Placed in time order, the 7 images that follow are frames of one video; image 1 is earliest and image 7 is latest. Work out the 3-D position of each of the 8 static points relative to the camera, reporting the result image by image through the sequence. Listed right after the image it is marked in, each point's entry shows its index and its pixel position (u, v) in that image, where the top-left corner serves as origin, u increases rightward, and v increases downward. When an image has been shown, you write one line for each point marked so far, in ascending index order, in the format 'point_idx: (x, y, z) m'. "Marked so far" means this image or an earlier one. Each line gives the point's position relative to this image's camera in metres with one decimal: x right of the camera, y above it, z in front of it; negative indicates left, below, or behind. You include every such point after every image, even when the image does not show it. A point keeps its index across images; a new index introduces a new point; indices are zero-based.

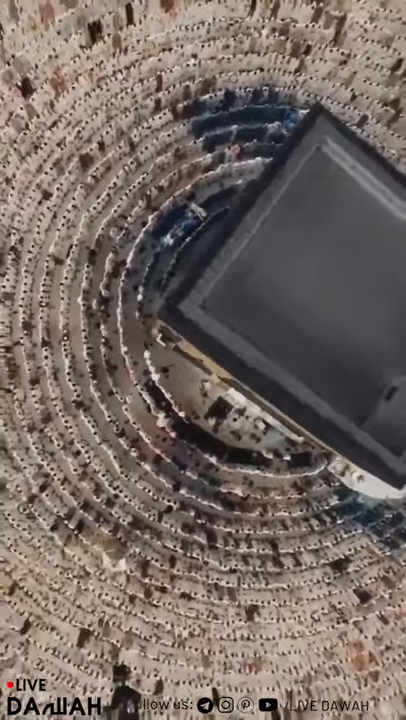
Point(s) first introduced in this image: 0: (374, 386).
0: (+1.3, -0.2, +5.0) m
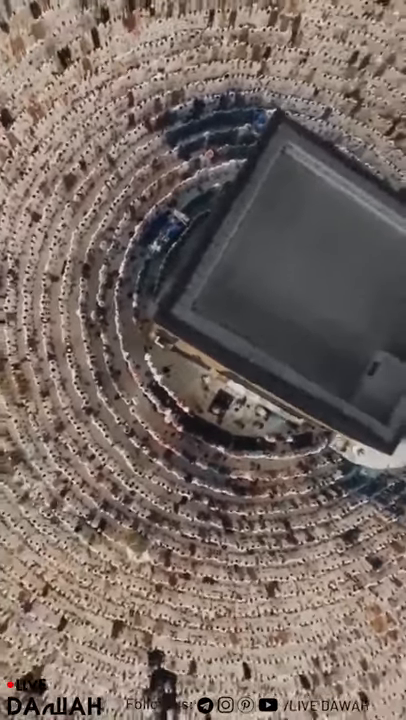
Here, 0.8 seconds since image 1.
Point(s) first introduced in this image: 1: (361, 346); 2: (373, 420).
0: (+1.2, 0.0, +5.4) m
1: (+1.3, +0.1, +5.4) m
2: (+1.4, -0.5, +5.4) m
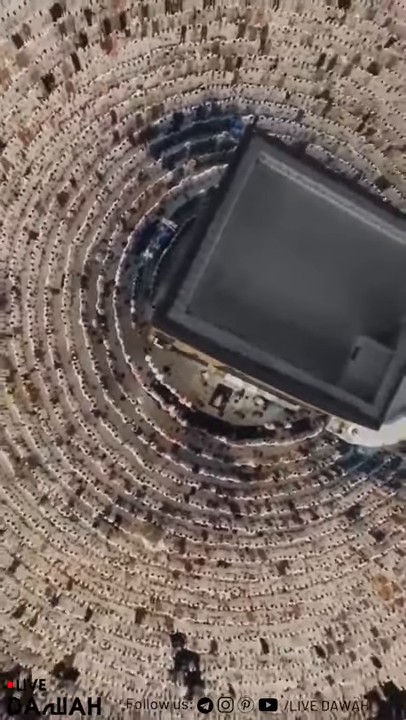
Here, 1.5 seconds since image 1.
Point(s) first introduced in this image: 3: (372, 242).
0: (+1.2, +0.1, +5.9) m
1: (+1.2, +0.2, +5.9) m
2: (+1.4, -0.3, +5.8) m
3: (+1.5, +1.0, +5.6) m
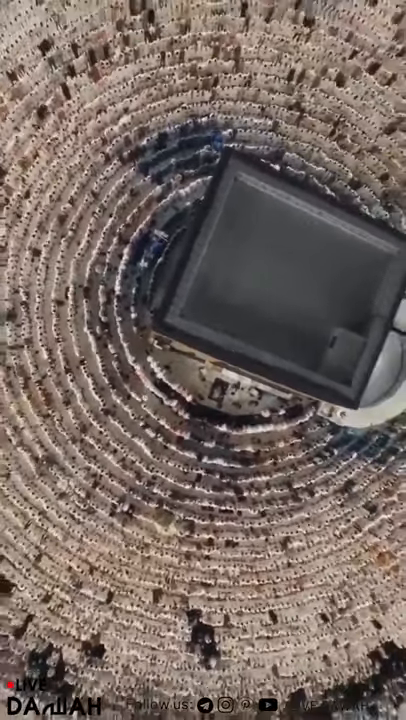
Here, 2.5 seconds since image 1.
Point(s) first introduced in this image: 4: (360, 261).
0: (+1.2, +0.2, +6.6) m
1: (+1.2, +0.3, +6.6) m
2: (+1.3, -0.2, +6.5) m
3: (+1.4, +1.2, +6.3) m
4: (+1.5, +0.9, +6.3) m
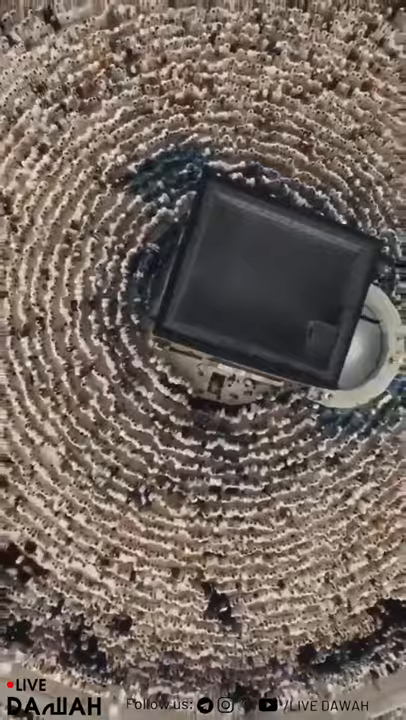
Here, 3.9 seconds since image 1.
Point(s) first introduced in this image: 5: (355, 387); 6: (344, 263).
0: (+1.1, +0.3, +7.6) m
1: (+1.1, +0.5, +7.6) m
2: (+1.3, -0.1, +7.5) m
3: (+1.3, +1.3, +7.3) m
4: (+1.4, +1.1, +7.3) m
5: (+2.0, -0.4, +8.5) m
6: (+1.6, +1.1, +7.3) m
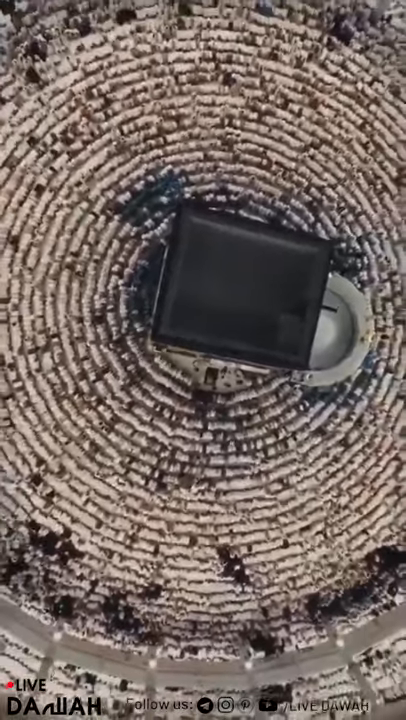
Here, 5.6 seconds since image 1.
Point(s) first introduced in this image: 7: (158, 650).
0: (+1.0, +0.5, +9.0) m
1: (+1.0, +0.6, +9.0) m
2: (+1.2, +0.1, +9.0) m
3: (+1.0, +1.5, +8.8) m
4: (+1.2, +1.3, +8.8) m
5: (+1.9, -0.1, +10.0) m
6: (+1.4, +1.3, +8.8) m
7: (-0.7, -4.3, +9.9) m
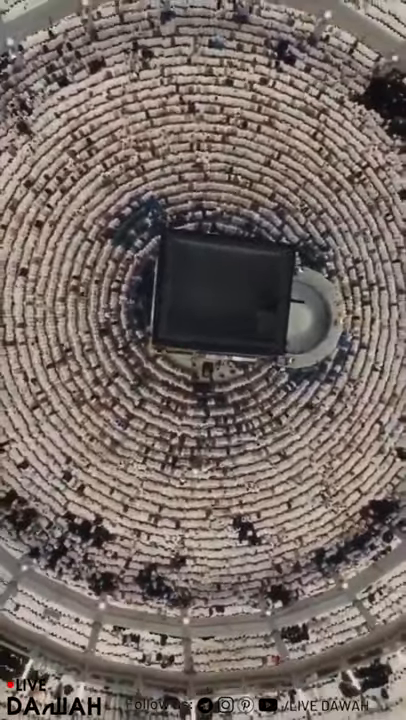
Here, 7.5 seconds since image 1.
0: (+0.8, +0.6, +10.6) m
1: (+0.8, +0.8, +10.6) m
2: (+1.1, +0.3, +10.5) m
3: (+0.8, +1.6, +10.3) m
4: (+0.9, +1.5, +10.3) m
5: (+1.9, +0.2, +11.6) m
6: (+1.1, +1.5, +10.3) m
7: (-0.2, -4.3, +11.5) m
